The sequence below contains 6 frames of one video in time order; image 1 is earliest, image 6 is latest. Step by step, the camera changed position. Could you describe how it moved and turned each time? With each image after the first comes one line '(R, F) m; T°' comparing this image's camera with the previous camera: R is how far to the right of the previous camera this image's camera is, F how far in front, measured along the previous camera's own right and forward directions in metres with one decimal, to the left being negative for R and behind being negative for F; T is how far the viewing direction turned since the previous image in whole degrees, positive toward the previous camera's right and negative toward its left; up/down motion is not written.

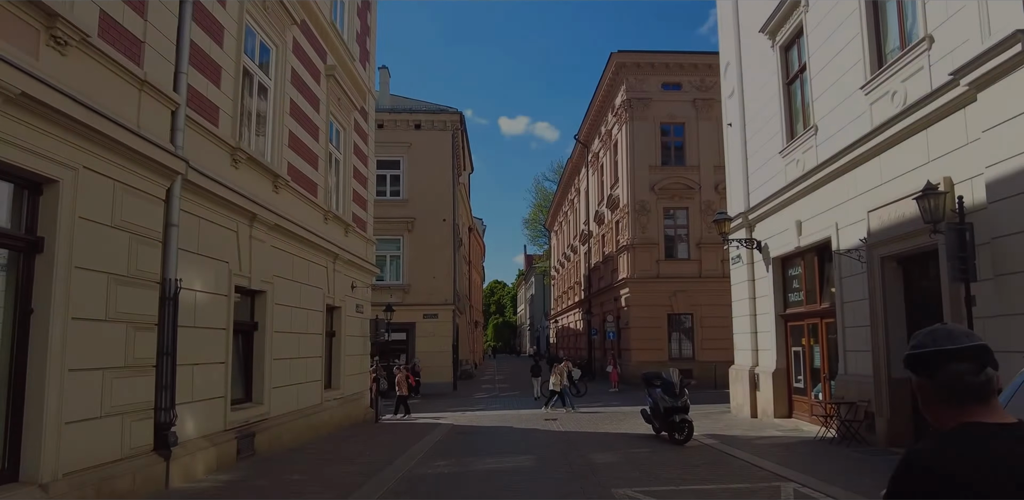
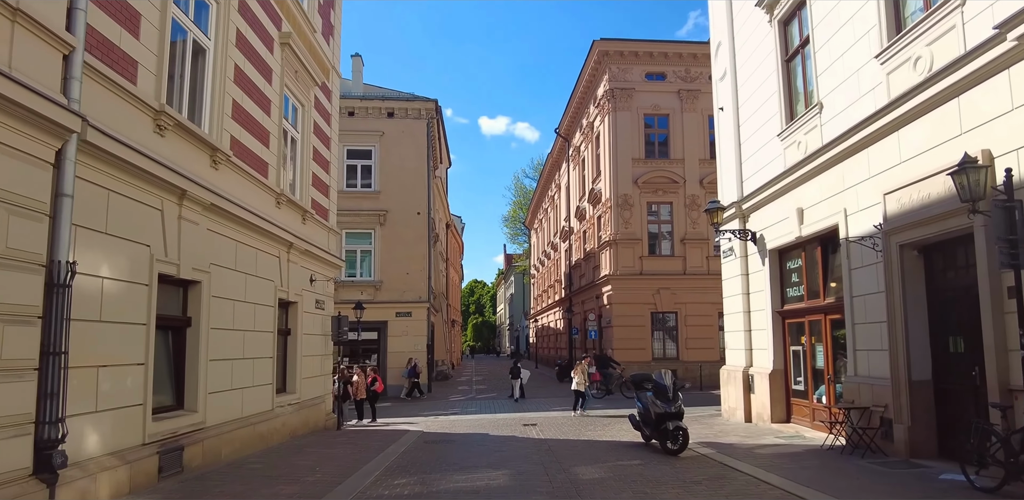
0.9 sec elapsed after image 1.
(+0.1, +1.3) m; +2°
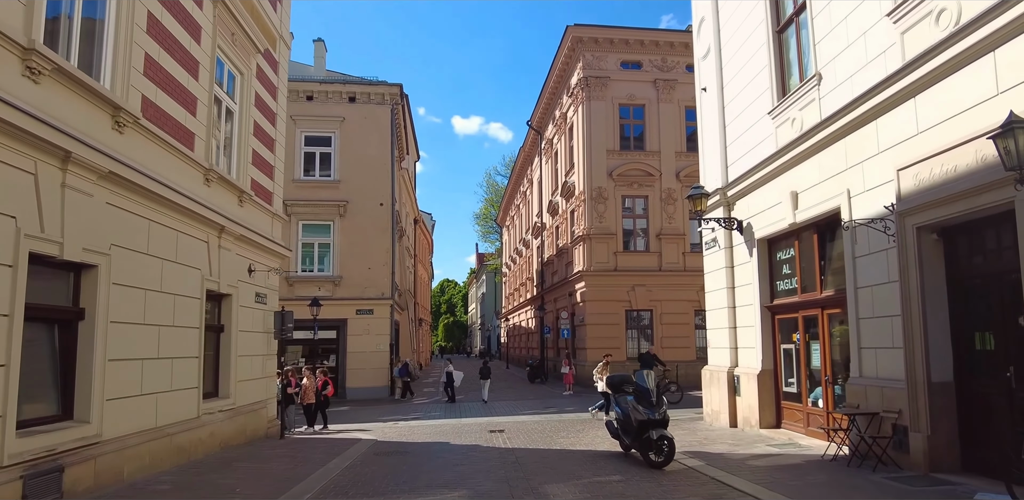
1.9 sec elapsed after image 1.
(+0.1, +1.4) m; +2°
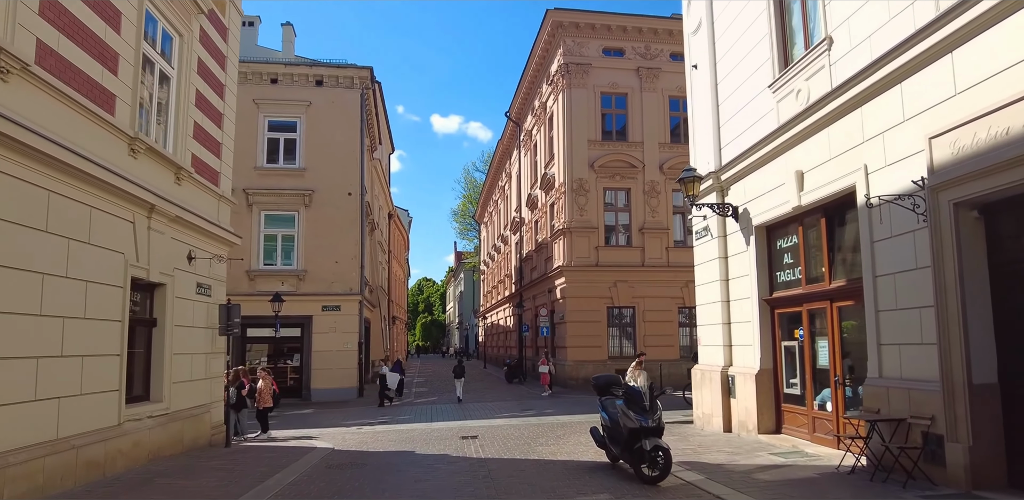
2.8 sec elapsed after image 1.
(+0.1, +1.3) m; +2°
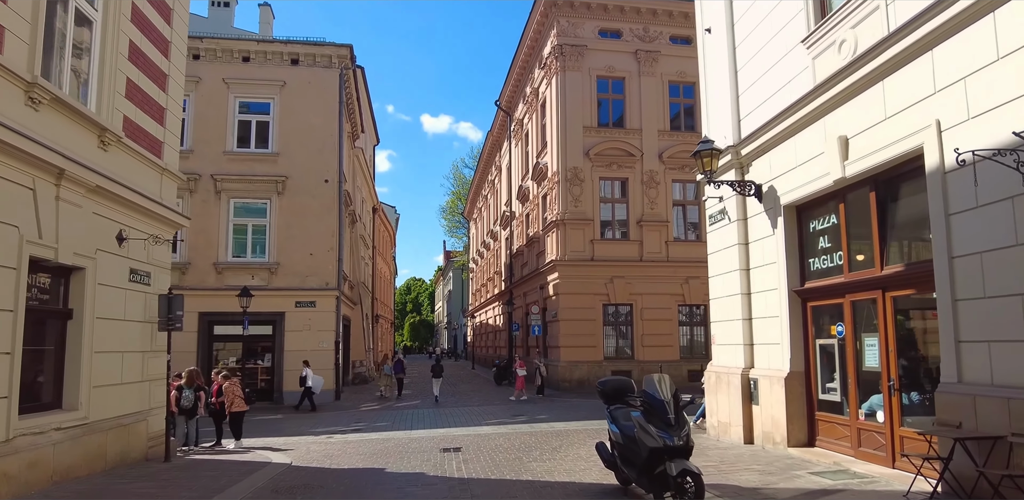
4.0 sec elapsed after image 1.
(0.0, +1.7) m; +1°
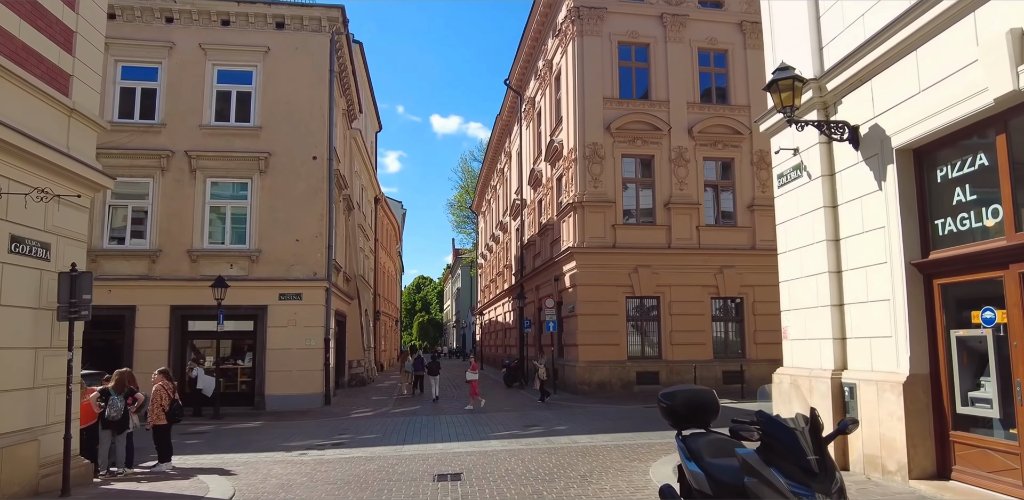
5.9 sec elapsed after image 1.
(-0.1, +2.7) m; -1°
